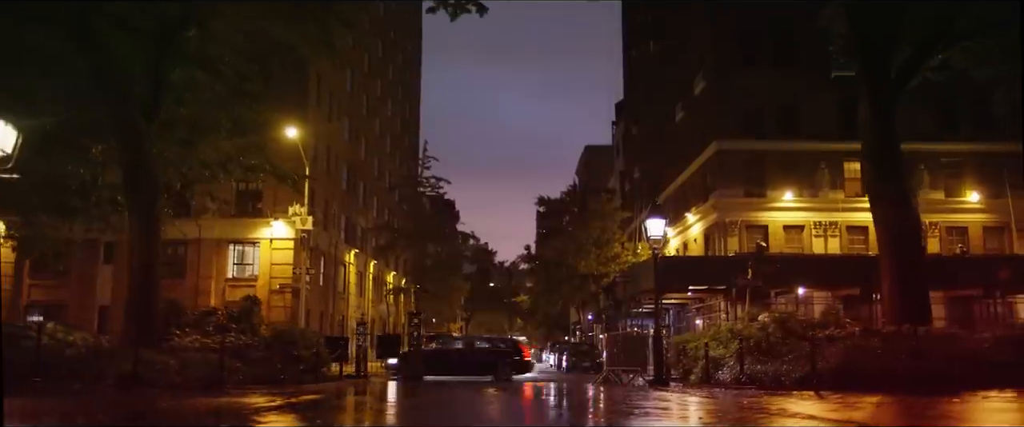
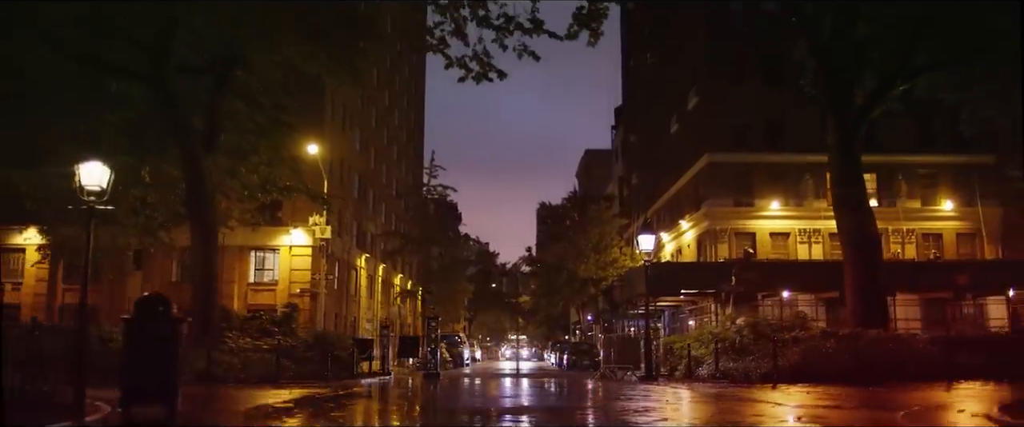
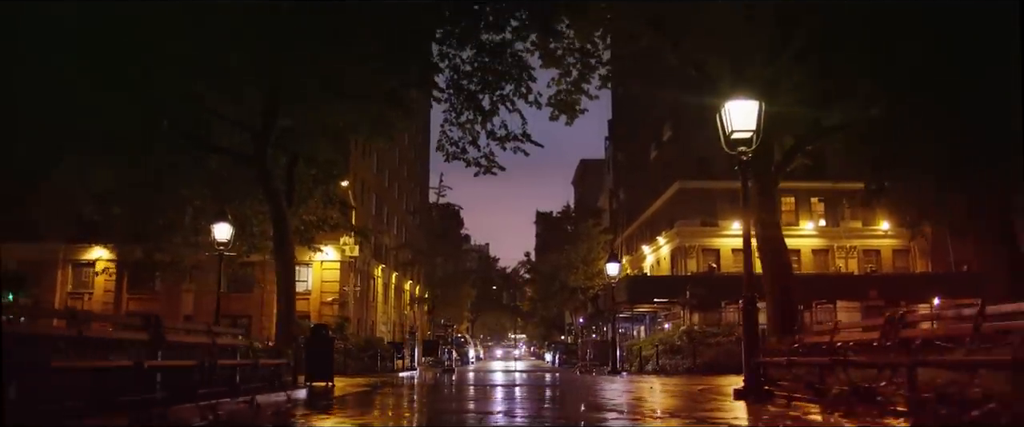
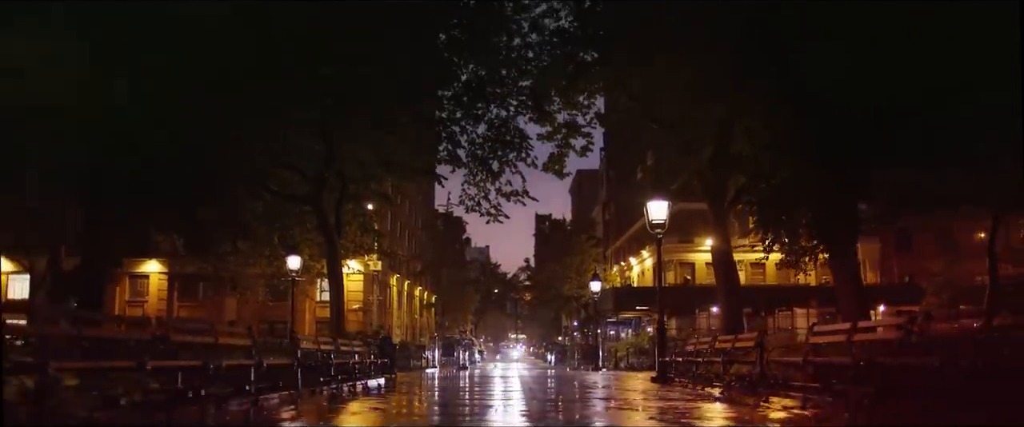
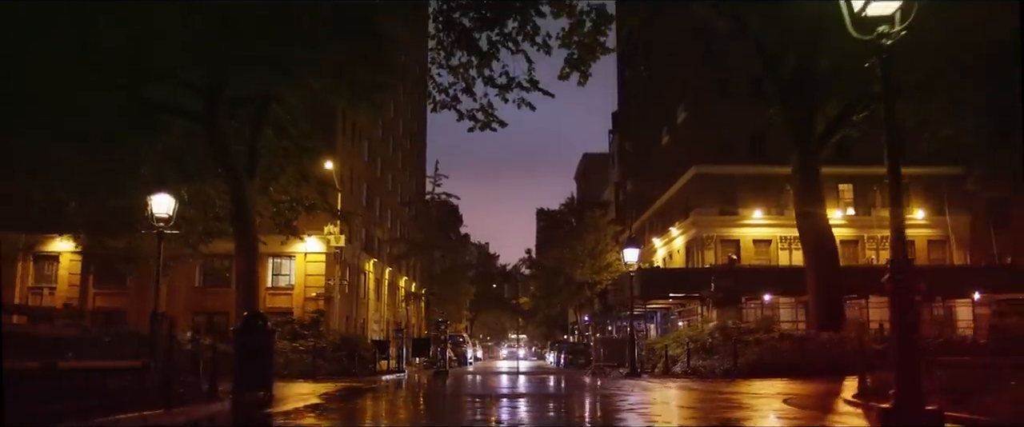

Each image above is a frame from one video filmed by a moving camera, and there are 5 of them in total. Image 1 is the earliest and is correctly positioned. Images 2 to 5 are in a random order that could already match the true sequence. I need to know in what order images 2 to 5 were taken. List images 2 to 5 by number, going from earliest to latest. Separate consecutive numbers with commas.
2, 5, 3, 4
